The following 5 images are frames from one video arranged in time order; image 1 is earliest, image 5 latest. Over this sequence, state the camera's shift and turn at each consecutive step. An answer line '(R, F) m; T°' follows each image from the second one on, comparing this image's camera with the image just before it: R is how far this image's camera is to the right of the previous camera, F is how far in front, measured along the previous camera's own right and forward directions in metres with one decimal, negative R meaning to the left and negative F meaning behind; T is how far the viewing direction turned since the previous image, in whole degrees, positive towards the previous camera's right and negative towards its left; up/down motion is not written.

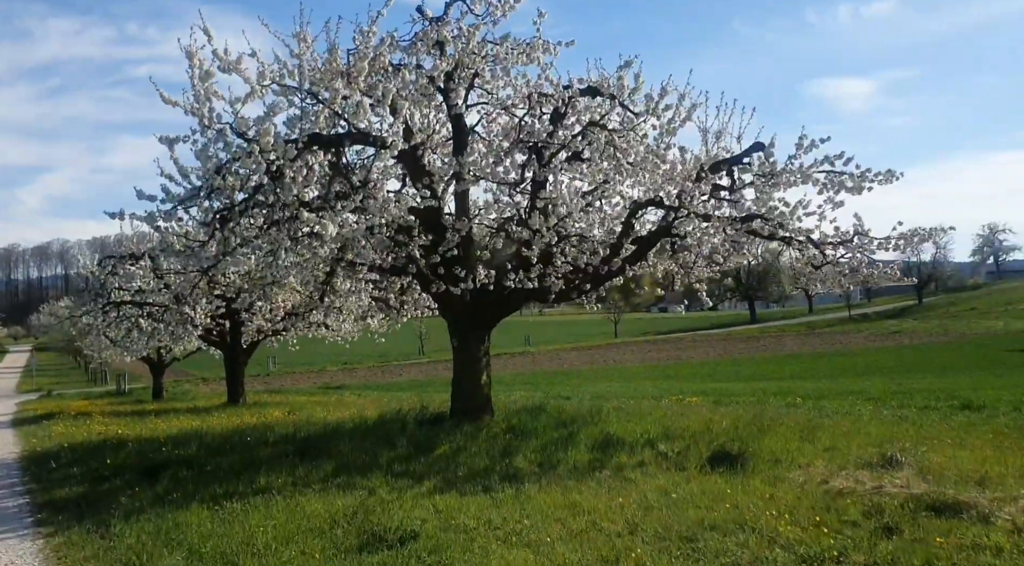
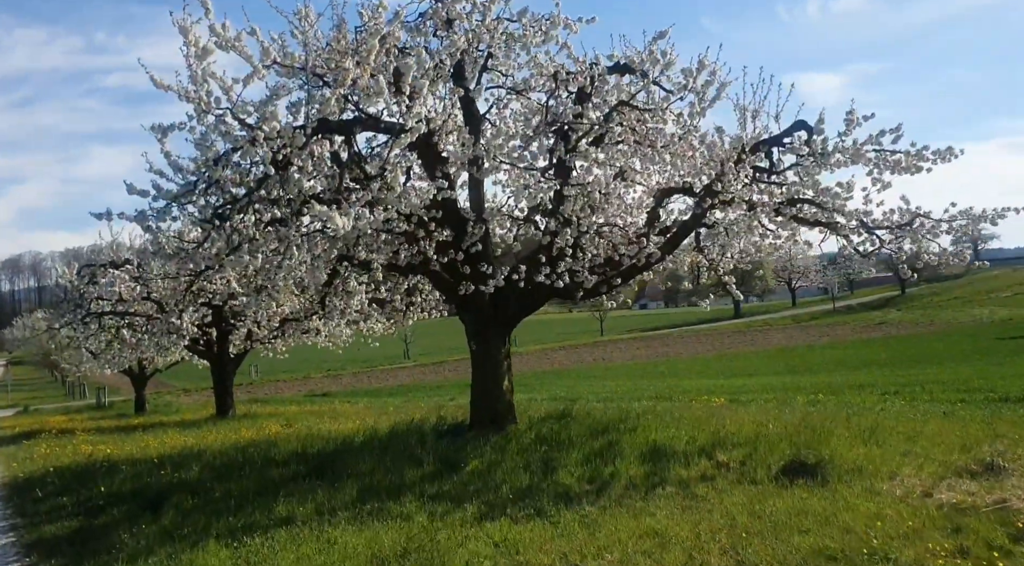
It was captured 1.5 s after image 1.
(-0.7, +1.1) m; +1°
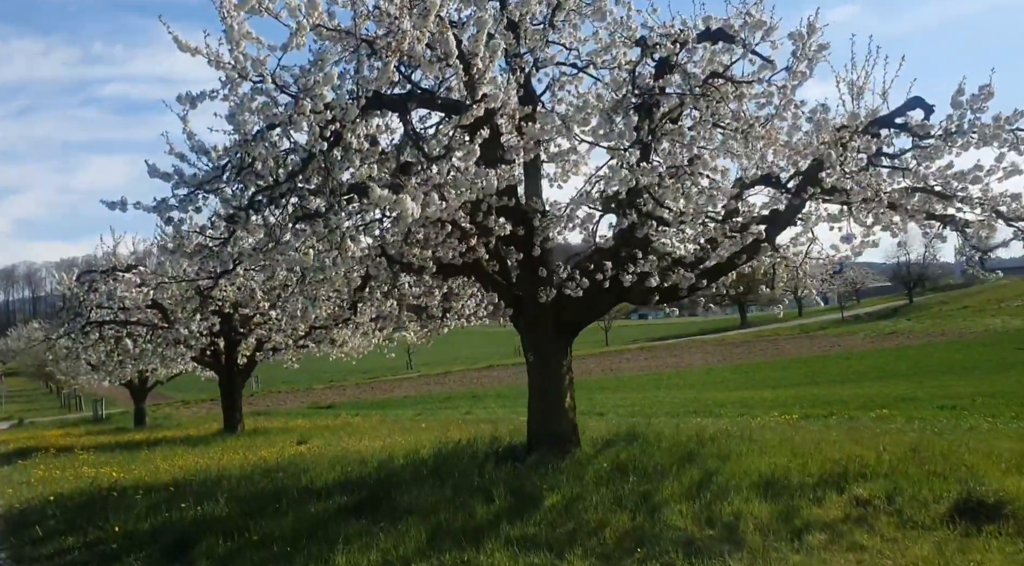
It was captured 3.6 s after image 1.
(-0.9, +1.6) m; 0°
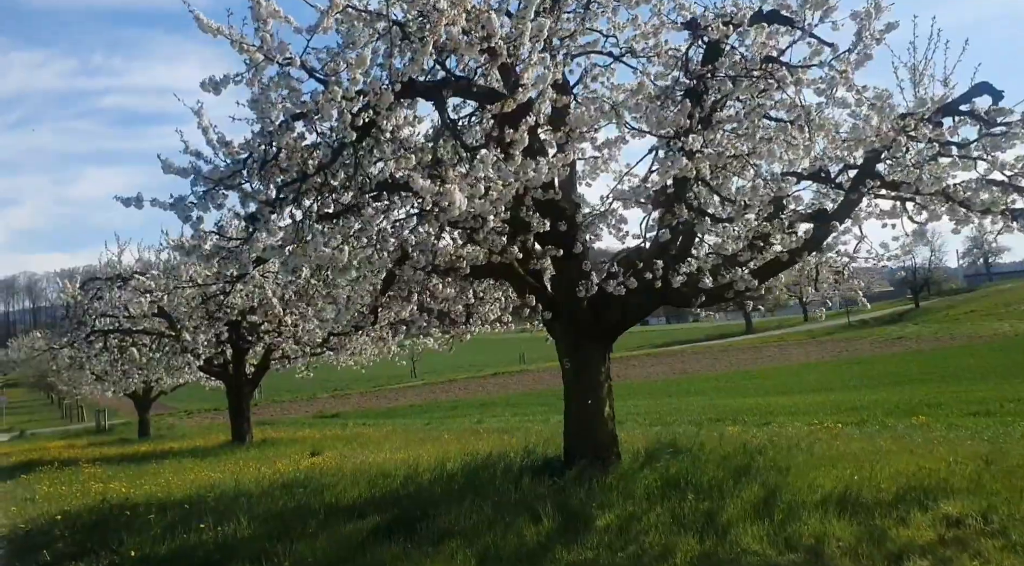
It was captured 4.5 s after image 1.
(-0.5, +0.7) m; 0°
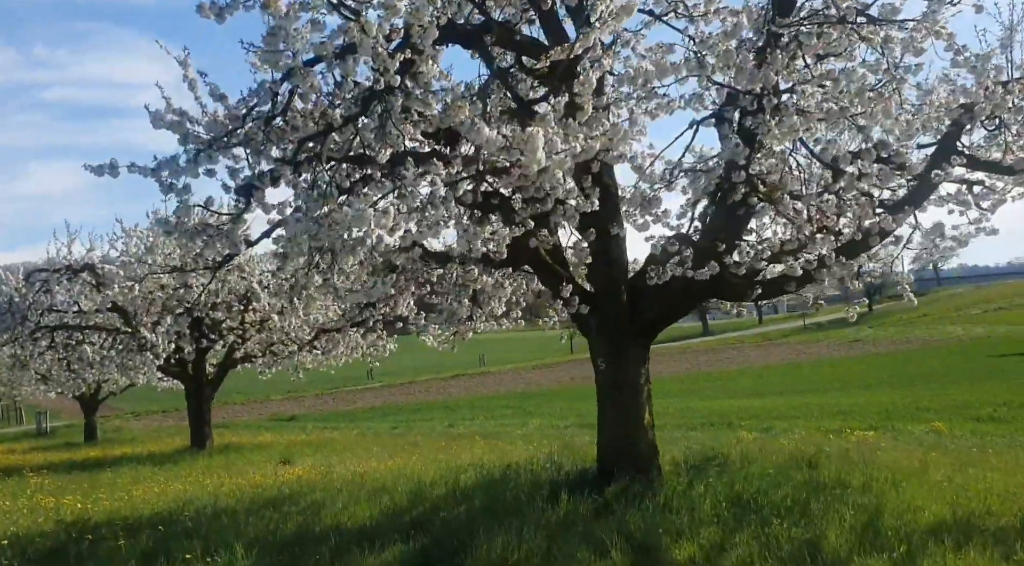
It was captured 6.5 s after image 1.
(-0.9, +1.4) m; +3°
